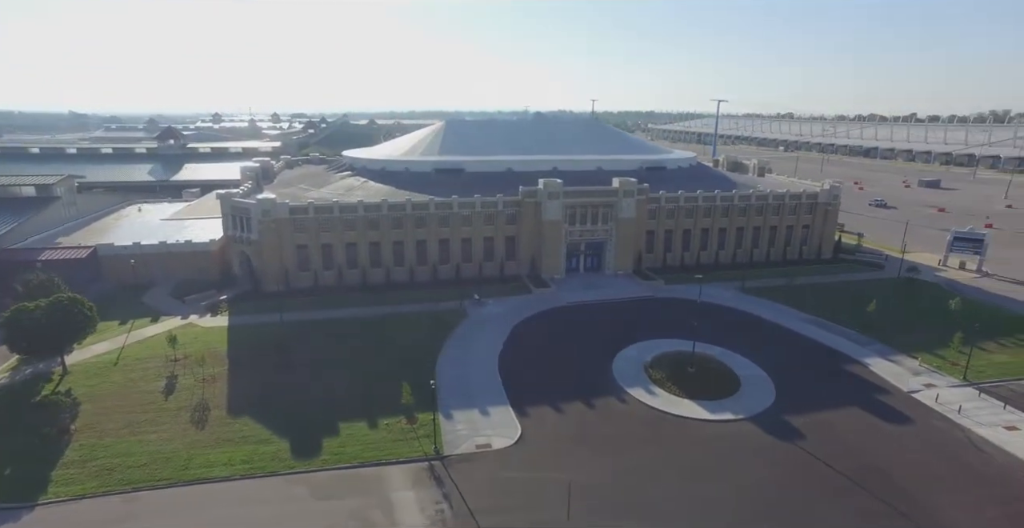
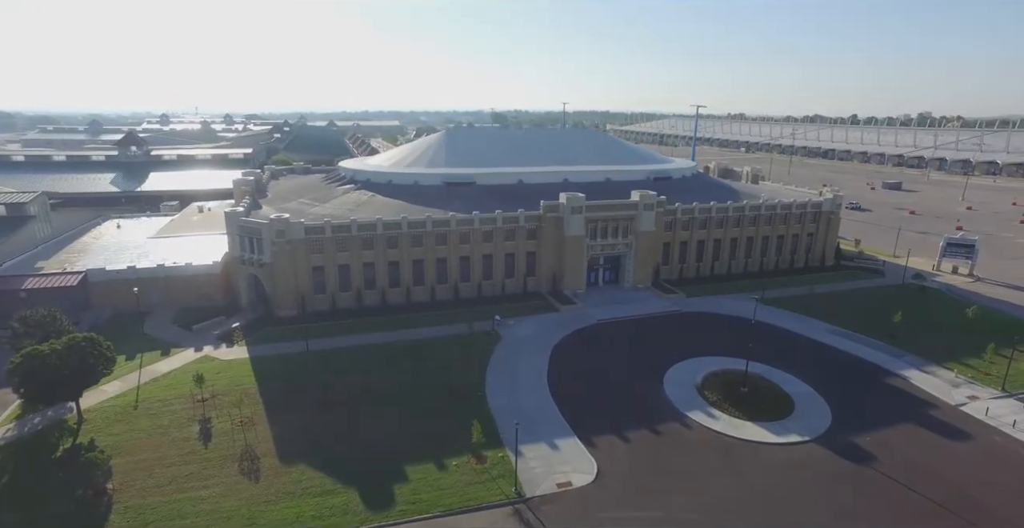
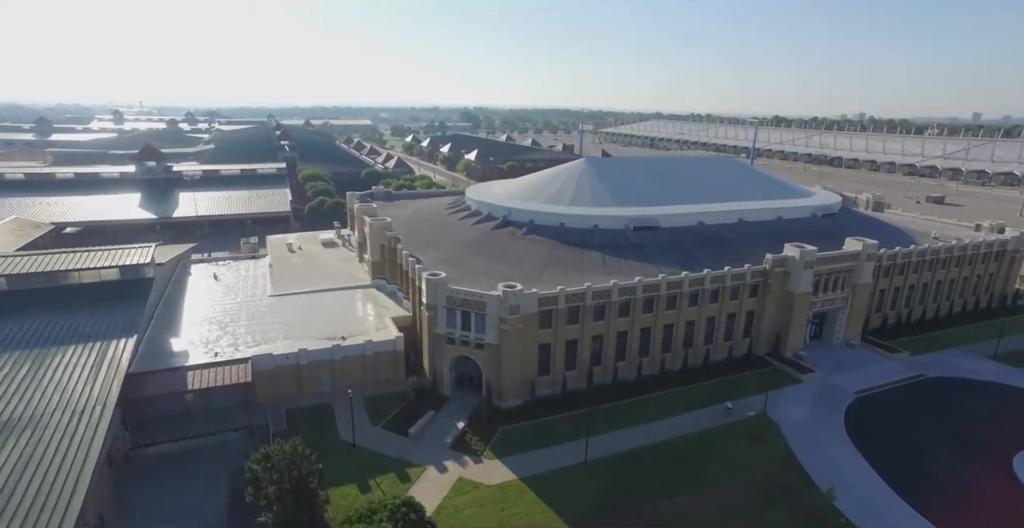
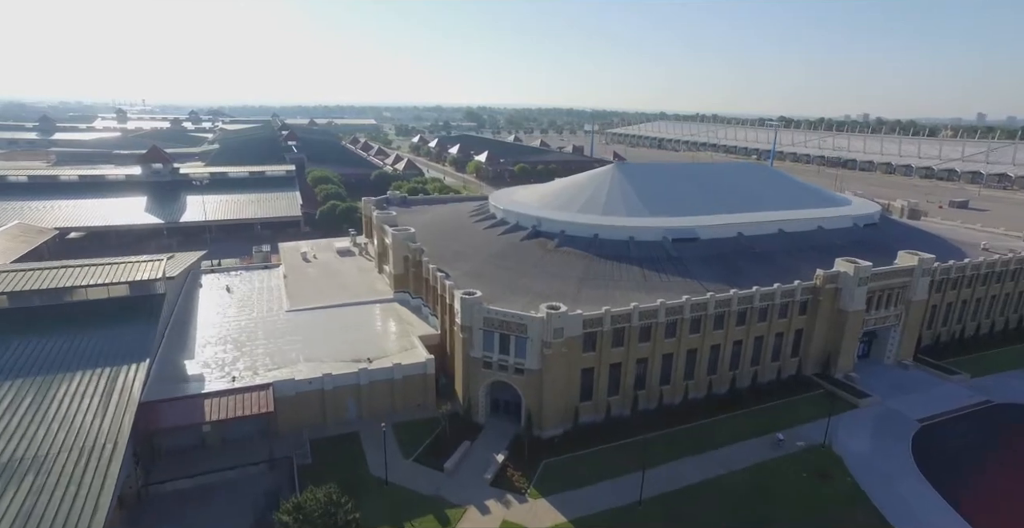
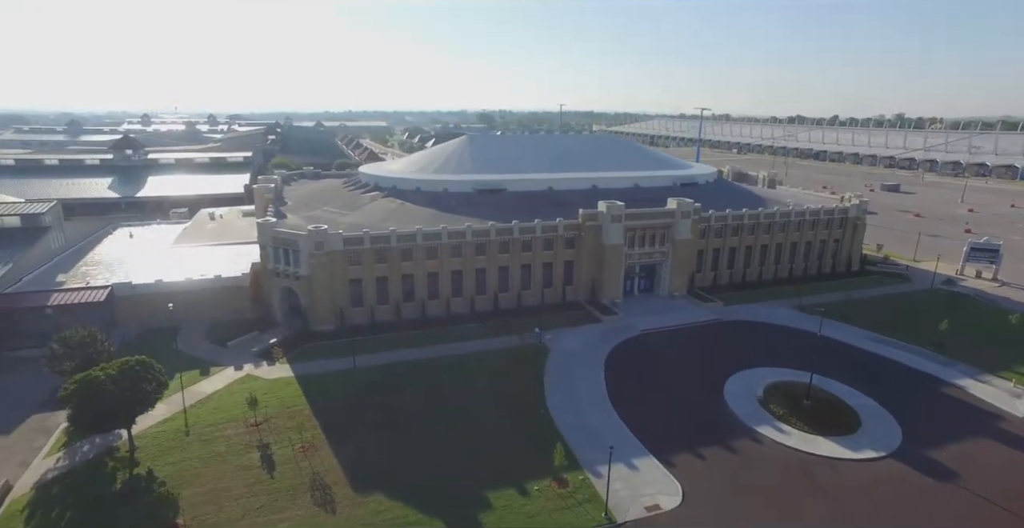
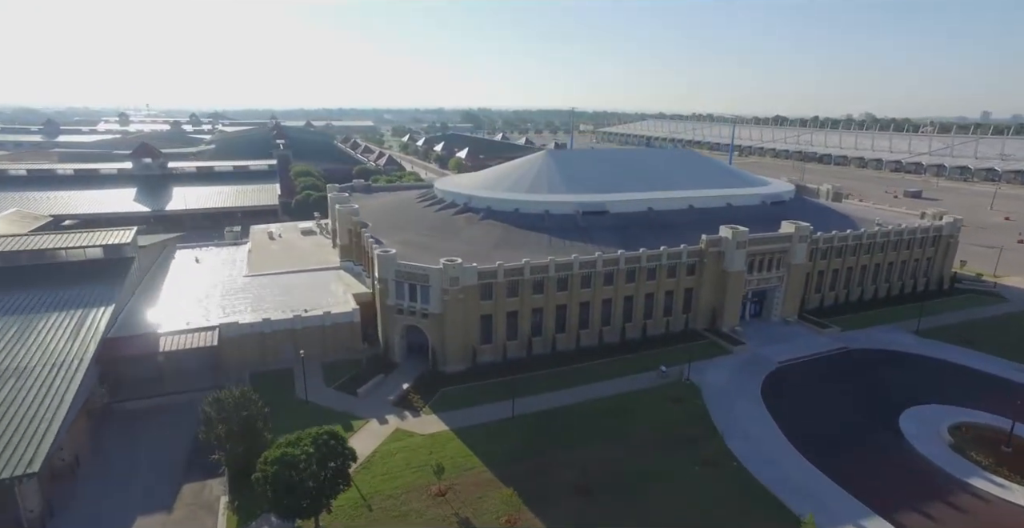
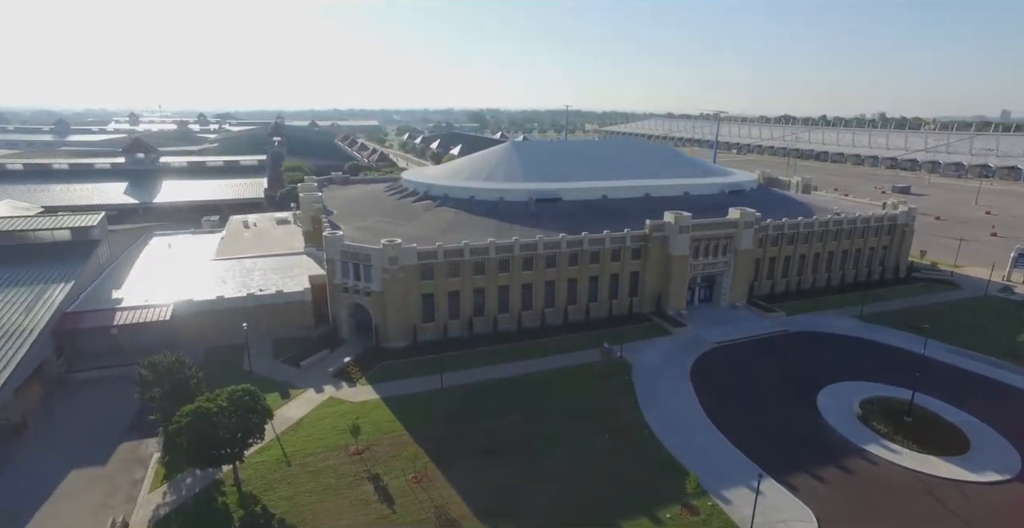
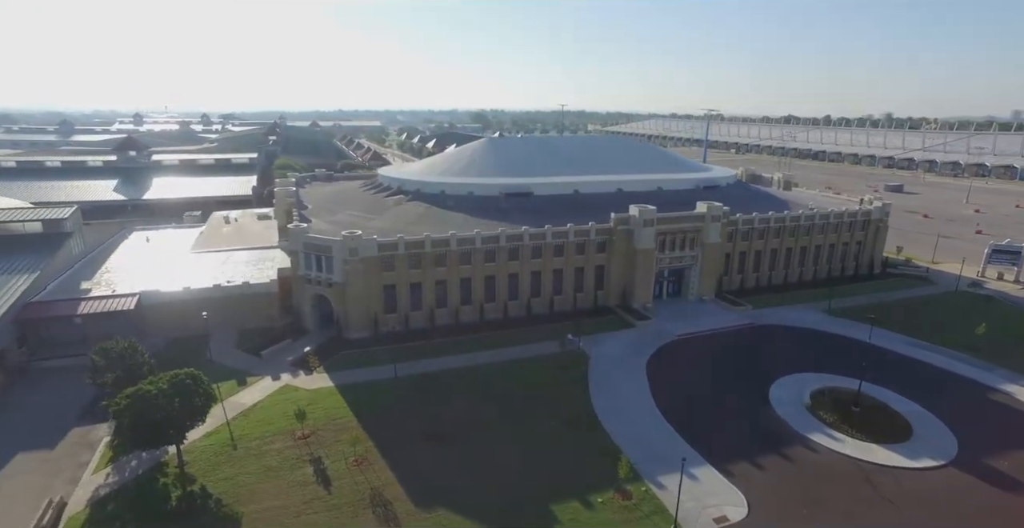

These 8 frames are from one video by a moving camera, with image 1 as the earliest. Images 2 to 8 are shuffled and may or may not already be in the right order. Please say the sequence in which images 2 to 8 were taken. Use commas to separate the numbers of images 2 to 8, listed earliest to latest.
2, 5, 8, 7, 6, 3, 4
